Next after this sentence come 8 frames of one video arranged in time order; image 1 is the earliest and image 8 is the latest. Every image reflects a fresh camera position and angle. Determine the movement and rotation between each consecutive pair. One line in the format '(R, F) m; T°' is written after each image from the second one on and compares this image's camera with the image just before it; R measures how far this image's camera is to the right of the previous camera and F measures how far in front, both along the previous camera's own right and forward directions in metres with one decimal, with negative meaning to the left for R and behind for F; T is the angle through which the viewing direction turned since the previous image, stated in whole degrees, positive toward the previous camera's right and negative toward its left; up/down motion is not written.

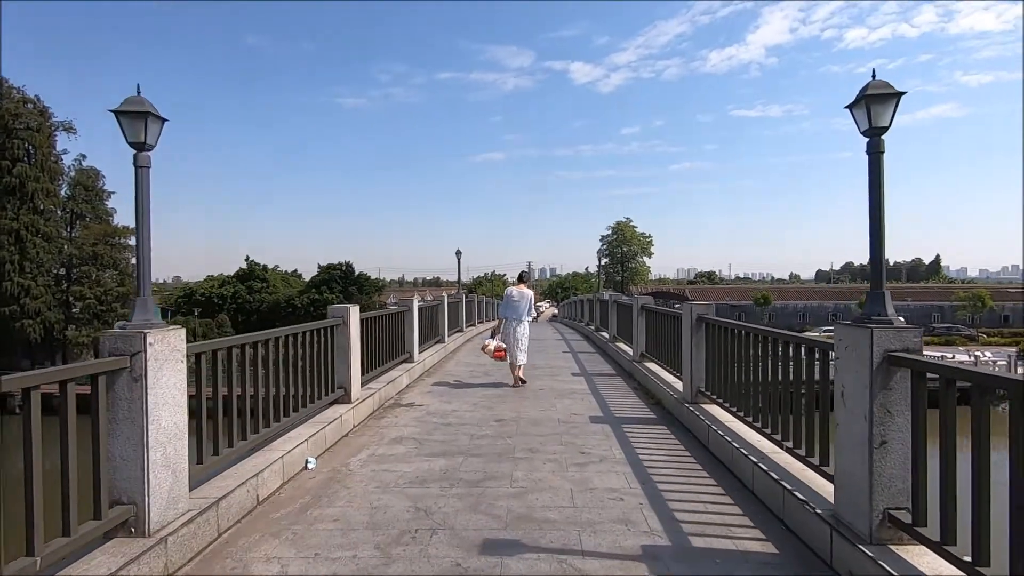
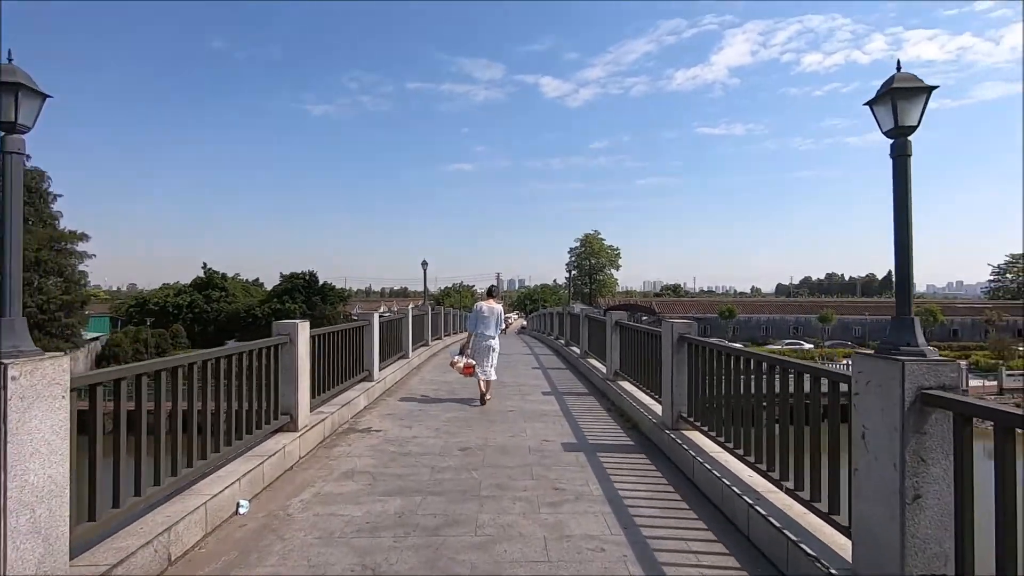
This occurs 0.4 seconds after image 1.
(0.0, +0.5) m; +3°
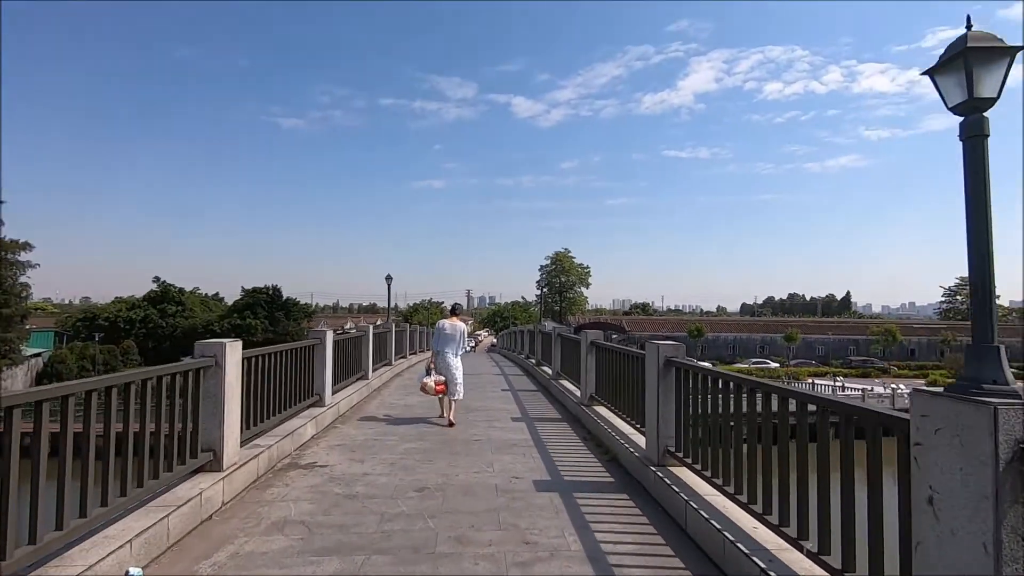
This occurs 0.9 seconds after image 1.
(0.0, +0.6) m; +3°
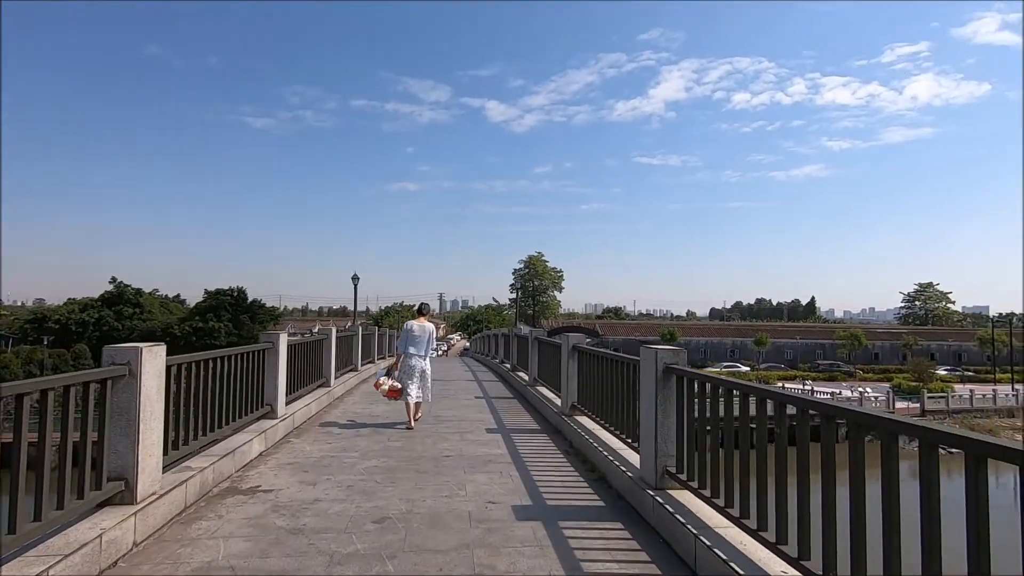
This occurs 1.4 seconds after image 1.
(0.0, +0.7) m; +3°
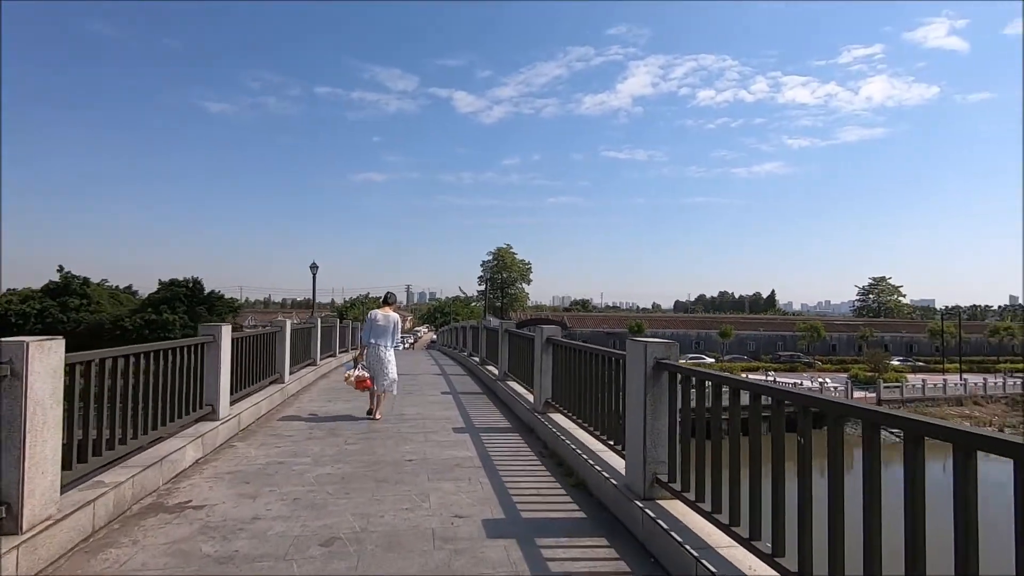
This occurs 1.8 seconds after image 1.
(0.0, +0.5) m; +3°
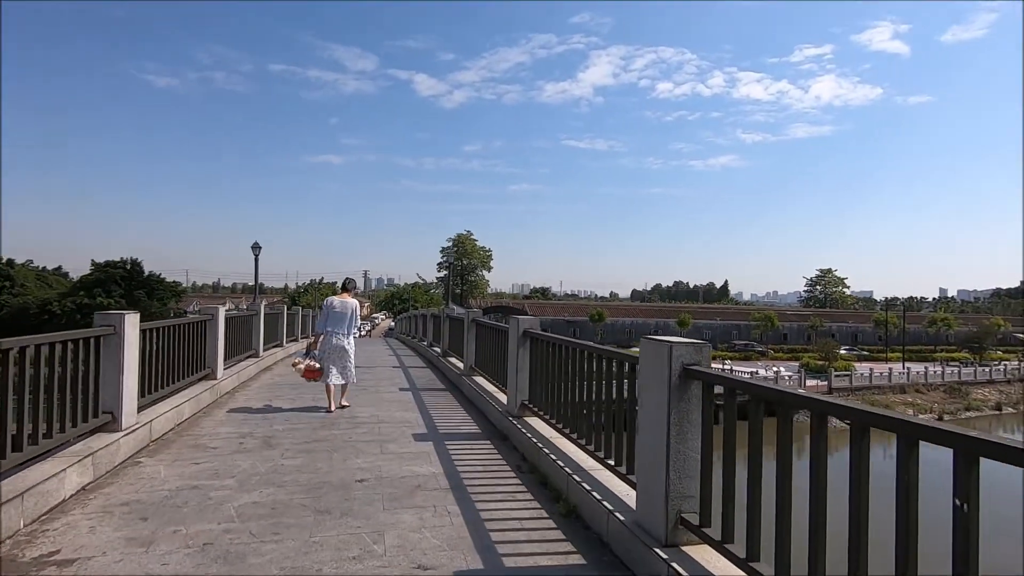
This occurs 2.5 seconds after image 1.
(-0.1, +0.9) m; +4°
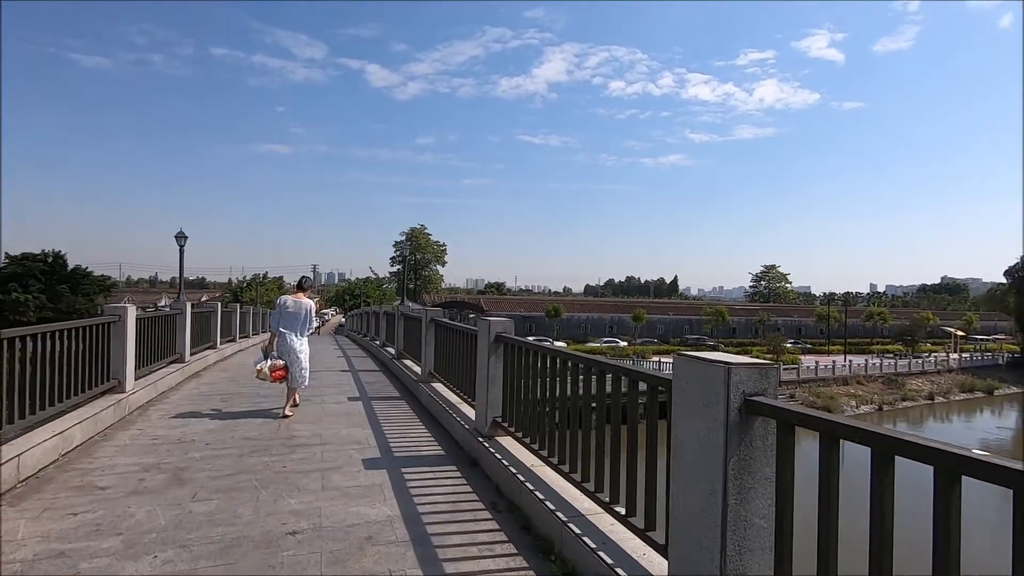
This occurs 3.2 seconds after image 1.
(-0.1, +0.9) m; +4°
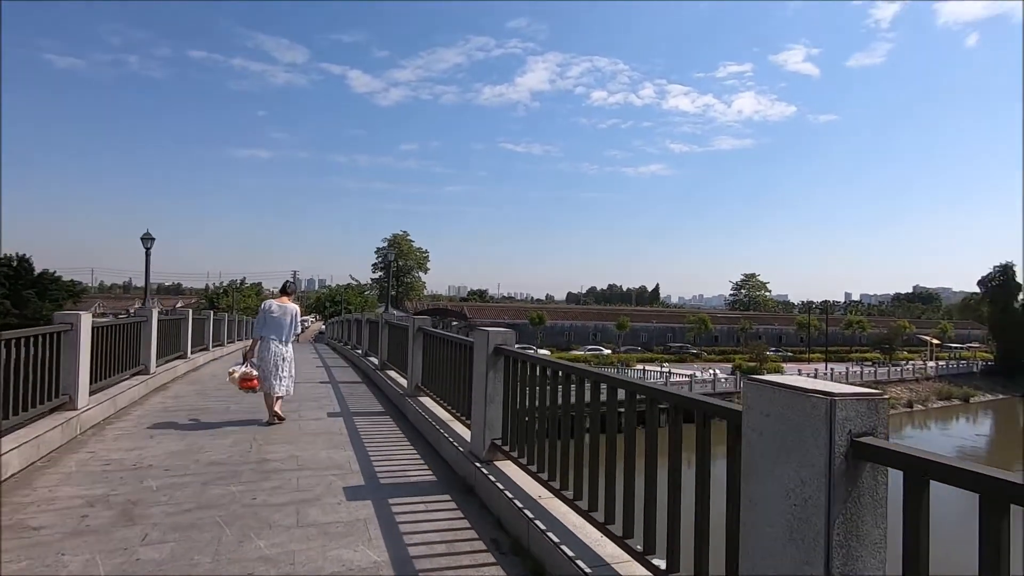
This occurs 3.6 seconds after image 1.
(-0.1, +0.5) m; +2°
